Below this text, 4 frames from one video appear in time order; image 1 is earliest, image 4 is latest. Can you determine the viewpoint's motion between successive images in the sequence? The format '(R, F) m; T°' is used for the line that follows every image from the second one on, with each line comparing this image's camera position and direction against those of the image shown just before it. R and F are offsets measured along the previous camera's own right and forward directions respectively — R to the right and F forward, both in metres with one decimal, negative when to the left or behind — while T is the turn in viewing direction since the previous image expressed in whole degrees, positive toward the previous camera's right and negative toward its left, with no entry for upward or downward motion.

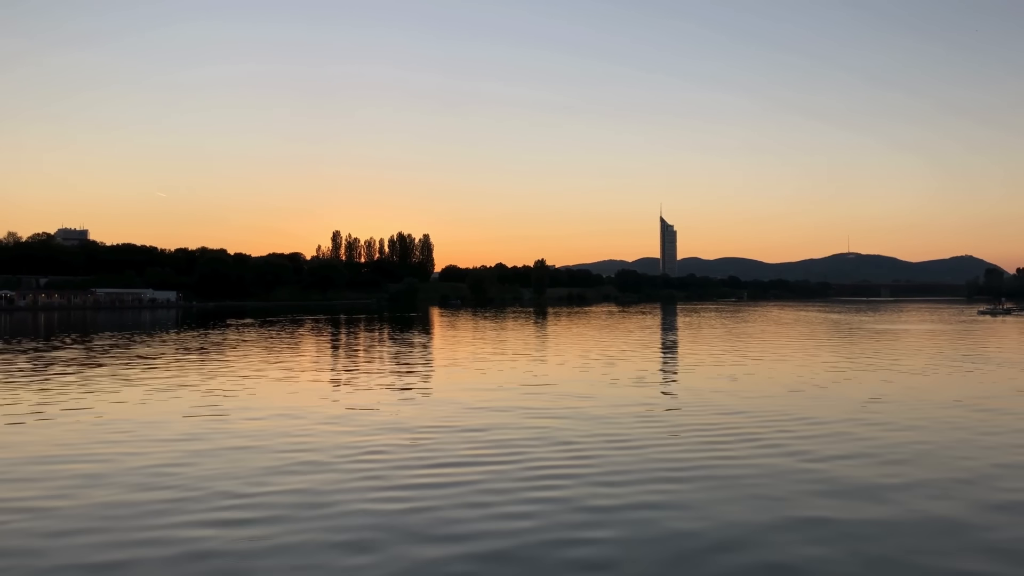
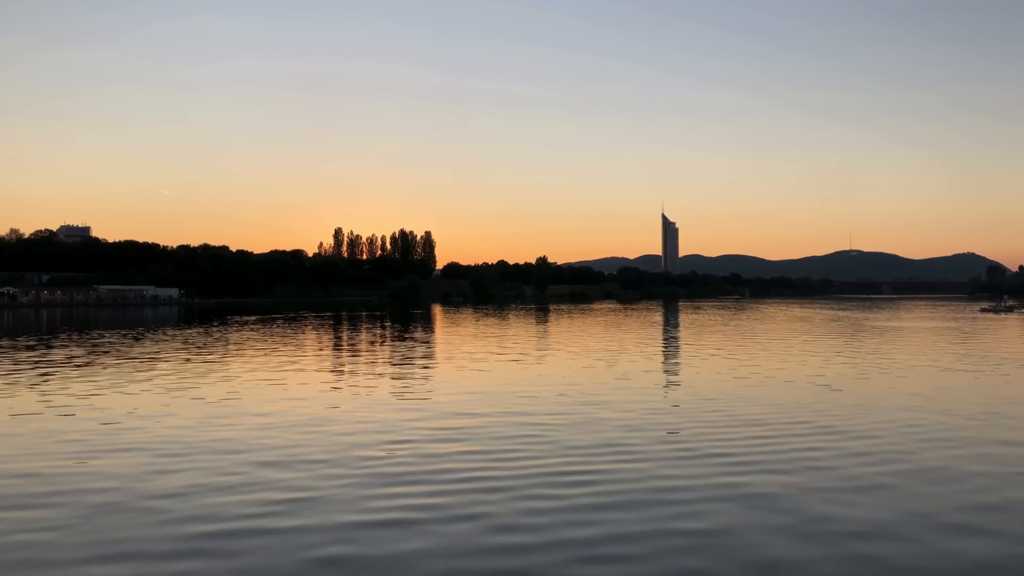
(-1.1, -0.3) m; 0°
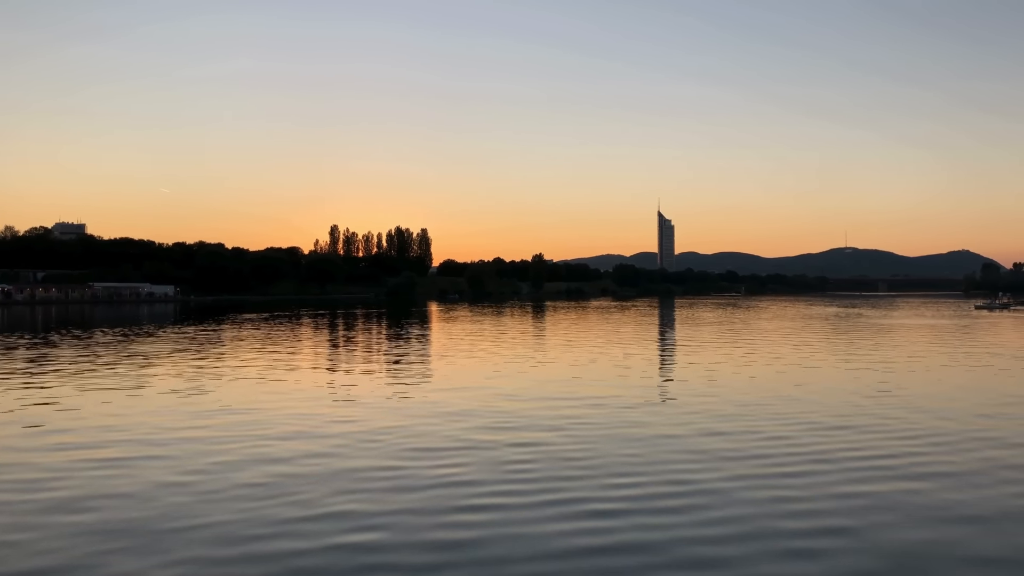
(-0.6, -0.5) m; 0°
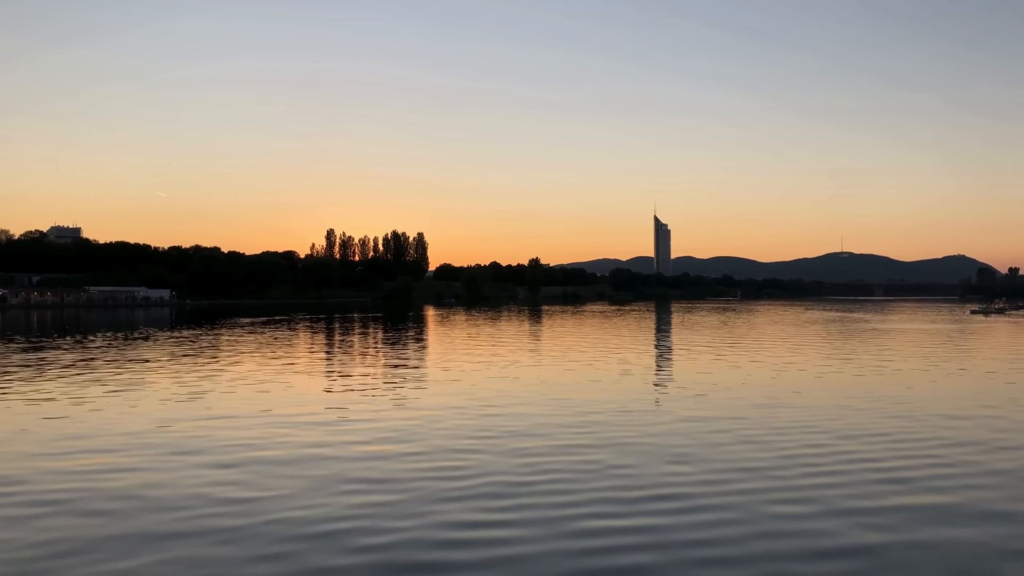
(+0.9, +0.4) m; 0°
